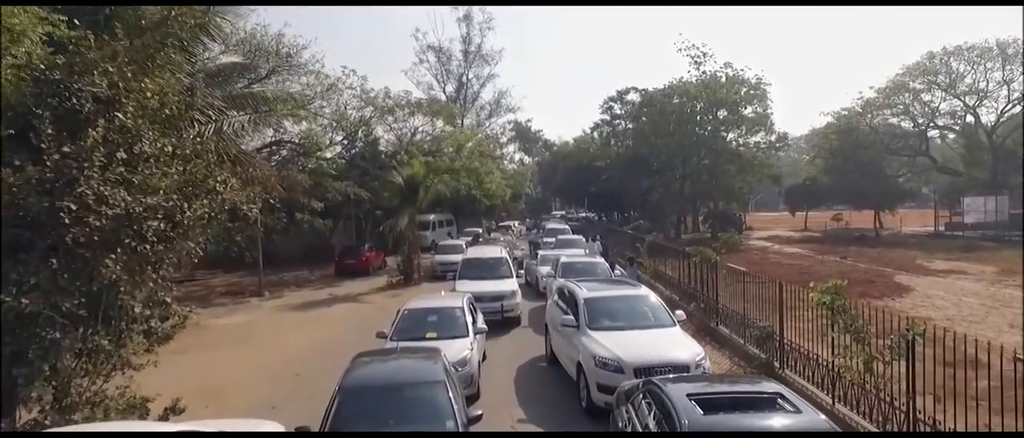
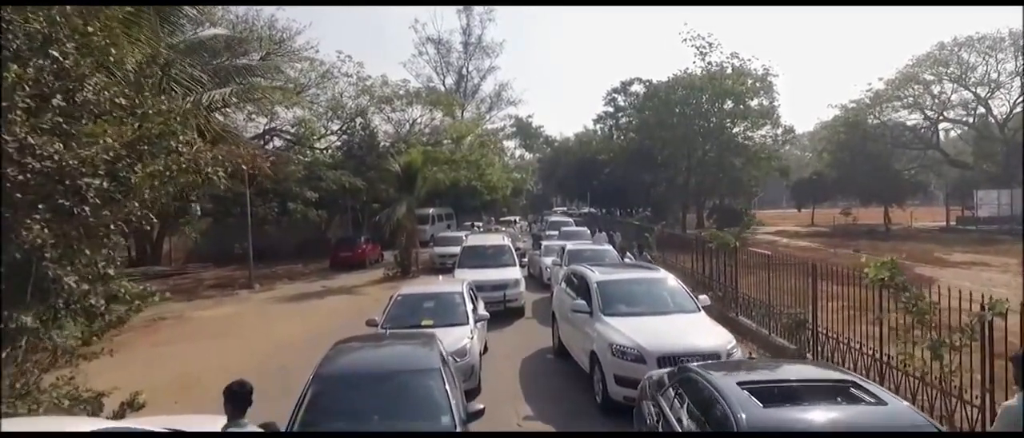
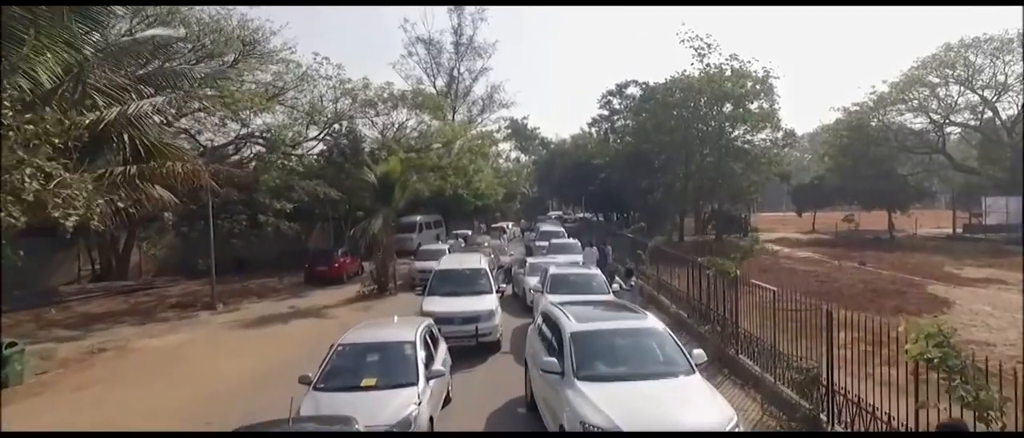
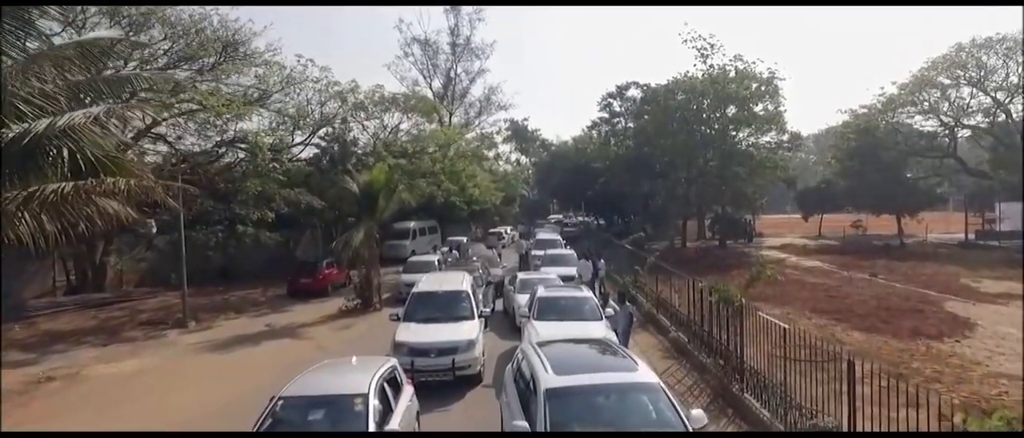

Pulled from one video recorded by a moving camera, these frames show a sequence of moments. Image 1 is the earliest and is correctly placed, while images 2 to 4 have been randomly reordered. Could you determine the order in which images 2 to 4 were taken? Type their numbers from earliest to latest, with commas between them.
2, 3, 4
